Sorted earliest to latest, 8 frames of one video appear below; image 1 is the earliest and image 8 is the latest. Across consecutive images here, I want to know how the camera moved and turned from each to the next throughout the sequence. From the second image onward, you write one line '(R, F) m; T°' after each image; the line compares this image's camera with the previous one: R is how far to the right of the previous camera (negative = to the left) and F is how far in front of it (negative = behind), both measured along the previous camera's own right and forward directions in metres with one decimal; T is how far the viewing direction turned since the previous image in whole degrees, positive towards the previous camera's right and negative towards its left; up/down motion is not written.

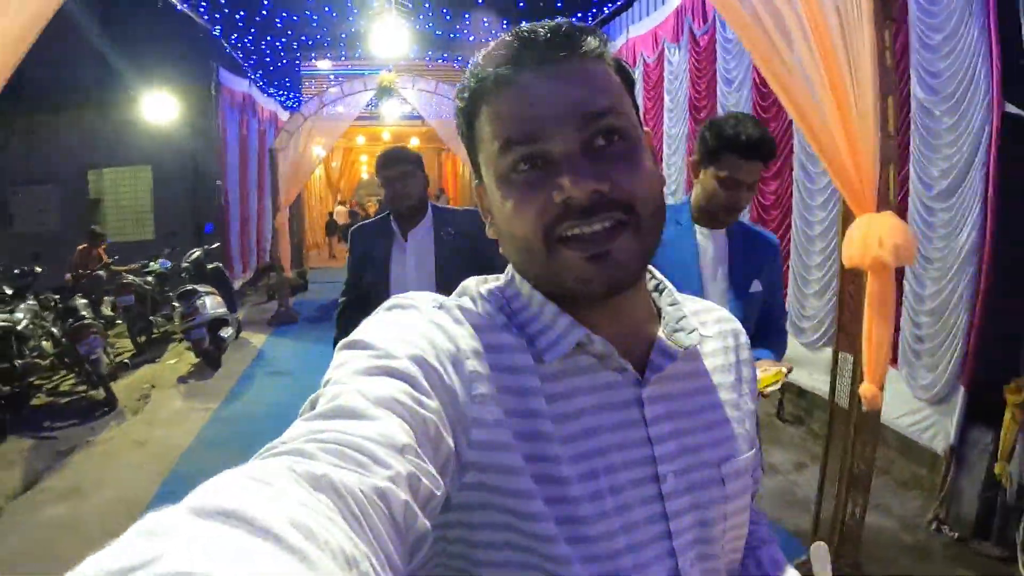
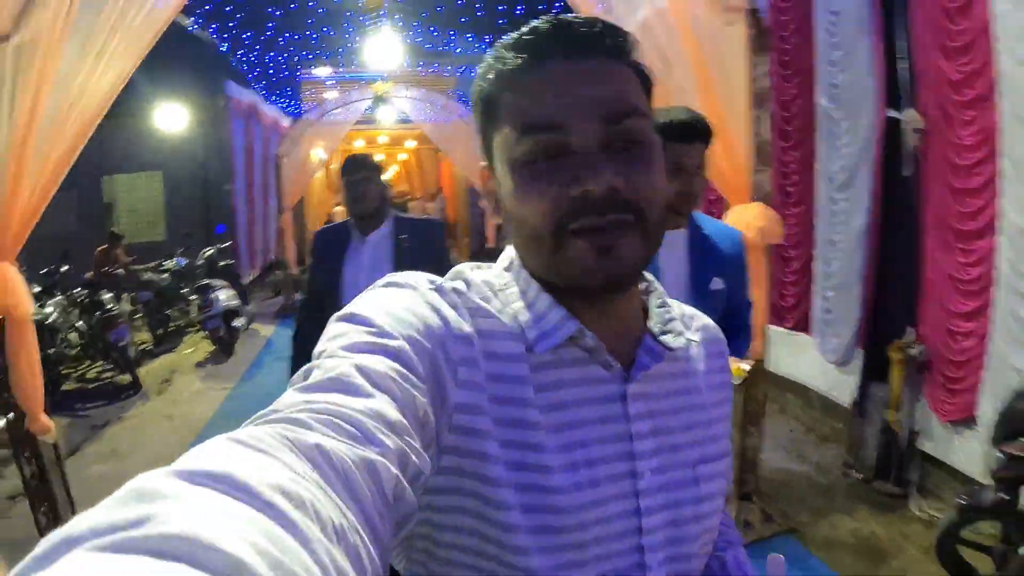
(+0.2, -0.5) m; 0°
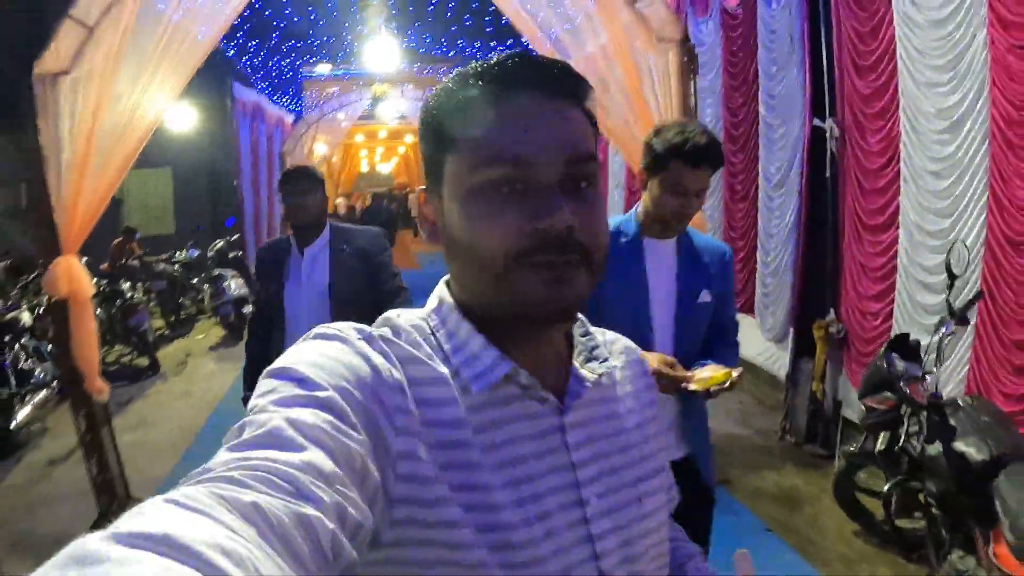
(+0.1, -0.5) m; 0°
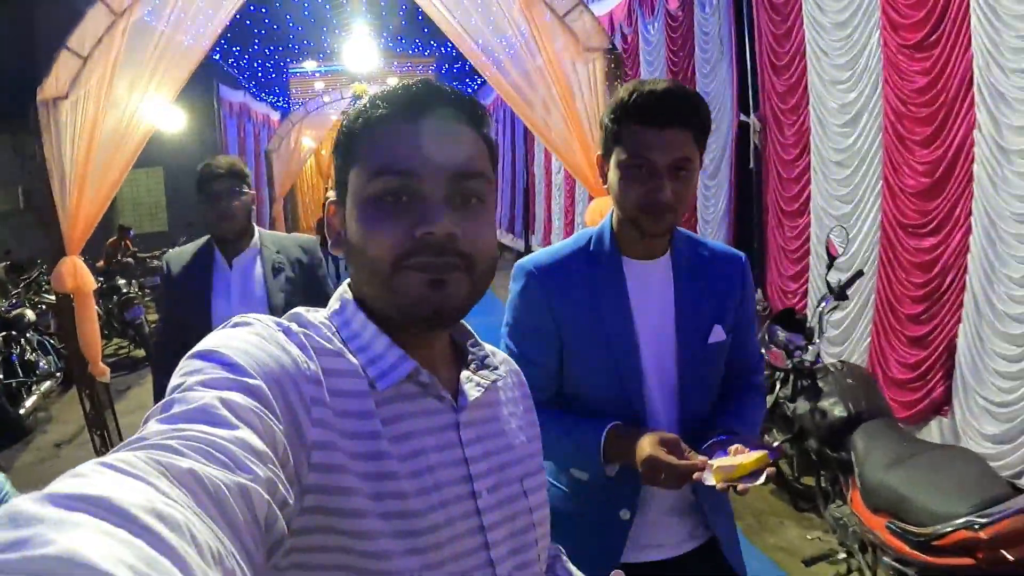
(+0.2, -0.4) m; 0°
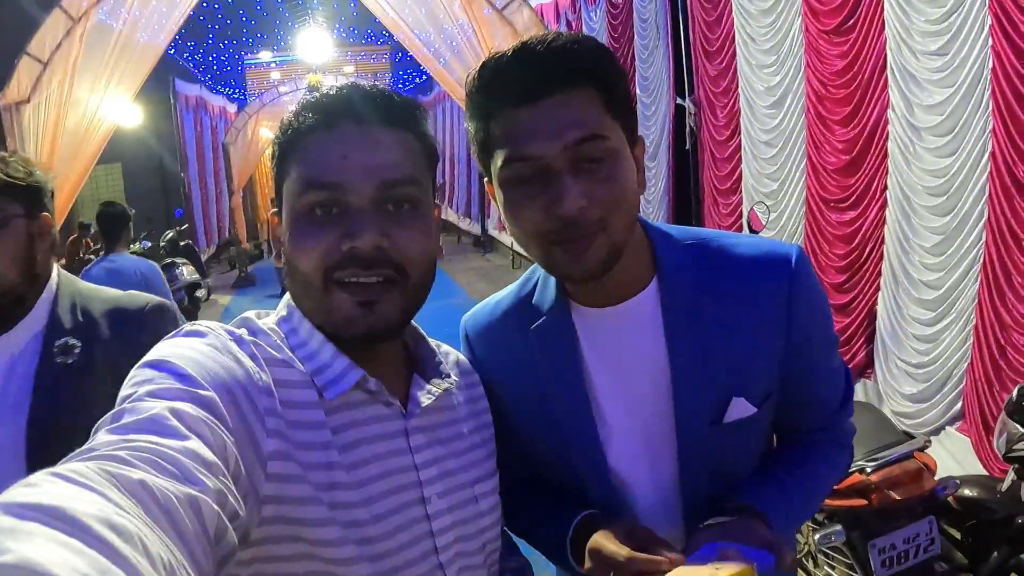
(+0.1, -0.2) m; +2°
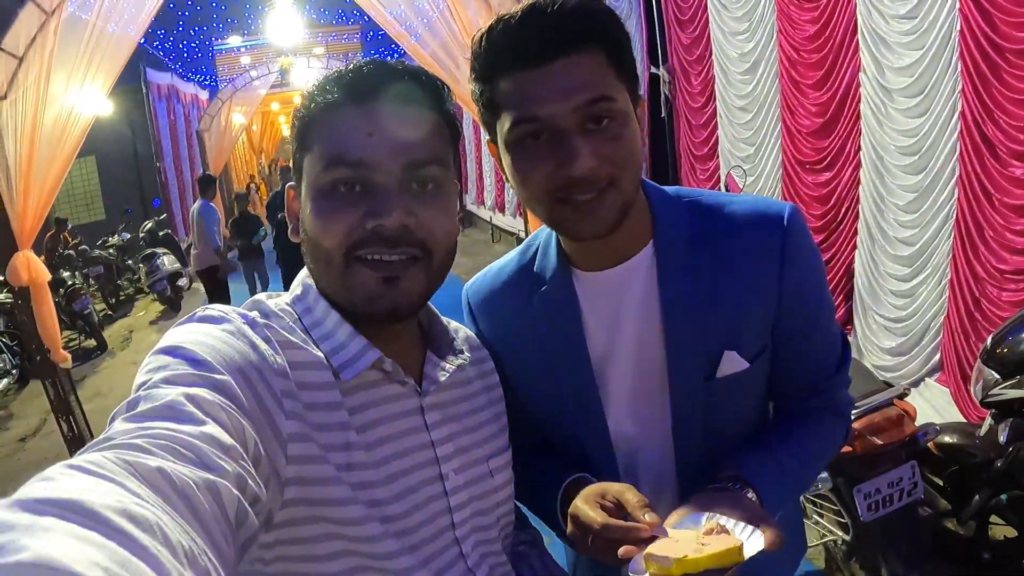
(0.0, -0.1) m; +2°
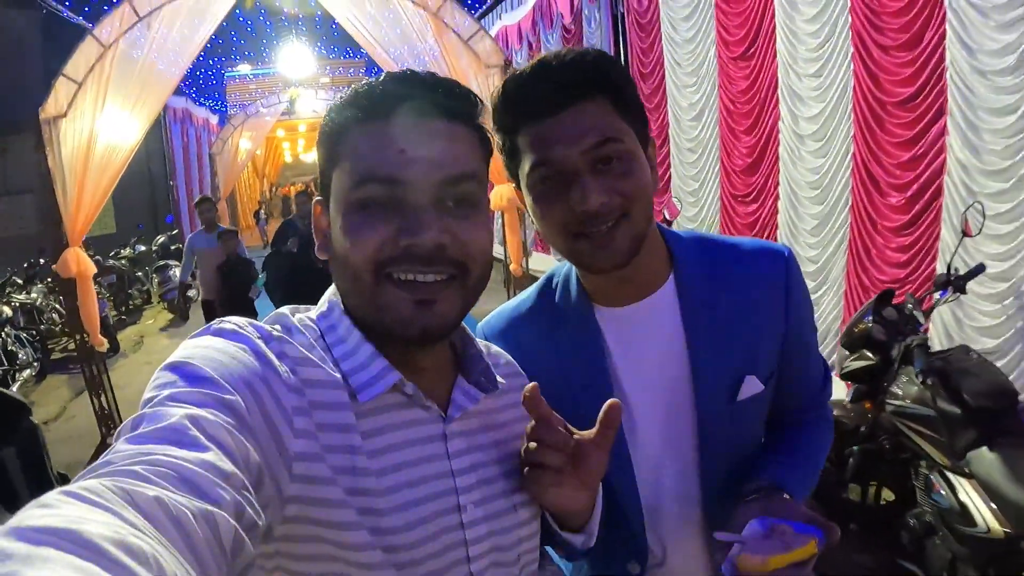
(+0.1, -0.6) m; +1°
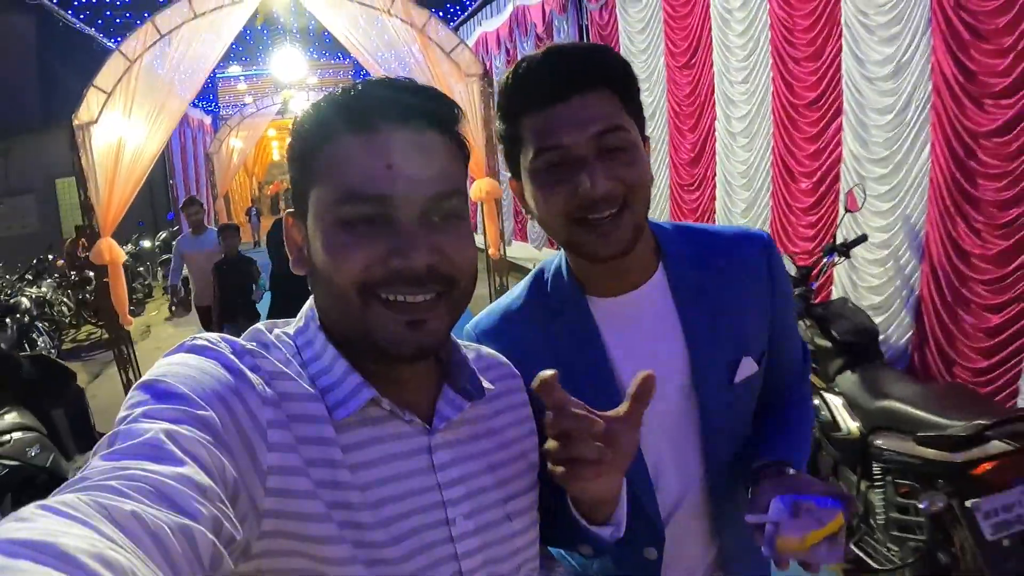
(0.0, -0.6) m; +1°
